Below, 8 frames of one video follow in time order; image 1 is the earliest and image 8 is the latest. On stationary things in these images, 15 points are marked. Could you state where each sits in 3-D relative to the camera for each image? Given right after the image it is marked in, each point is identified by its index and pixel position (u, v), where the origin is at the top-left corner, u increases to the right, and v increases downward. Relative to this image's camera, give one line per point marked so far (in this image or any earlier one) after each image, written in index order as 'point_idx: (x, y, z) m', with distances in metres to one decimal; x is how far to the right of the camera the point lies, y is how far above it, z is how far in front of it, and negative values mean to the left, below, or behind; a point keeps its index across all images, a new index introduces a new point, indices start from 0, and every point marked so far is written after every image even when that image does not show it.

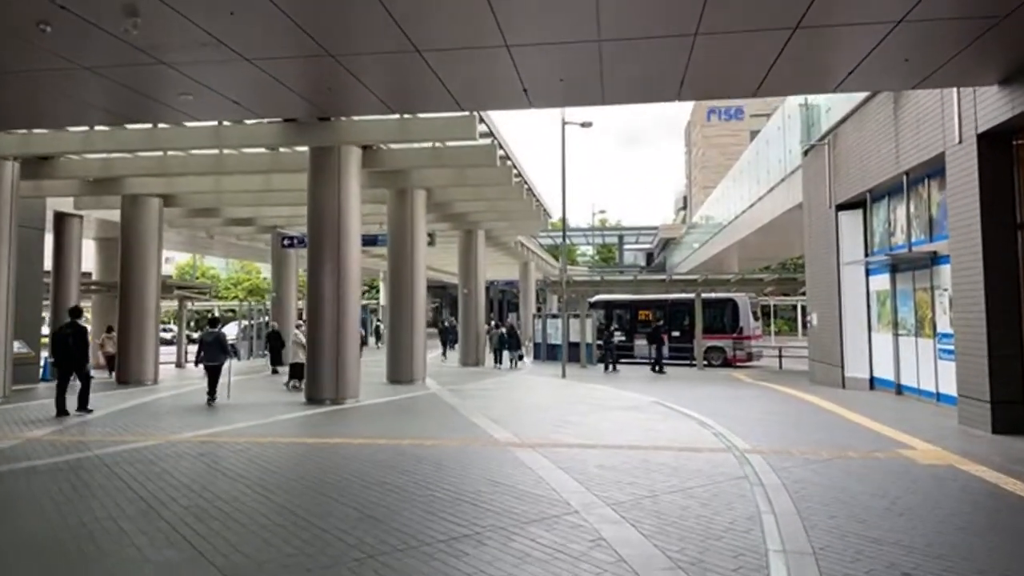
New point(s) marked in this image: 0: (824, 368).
0: (+8.2, -2.1, +18.7) m
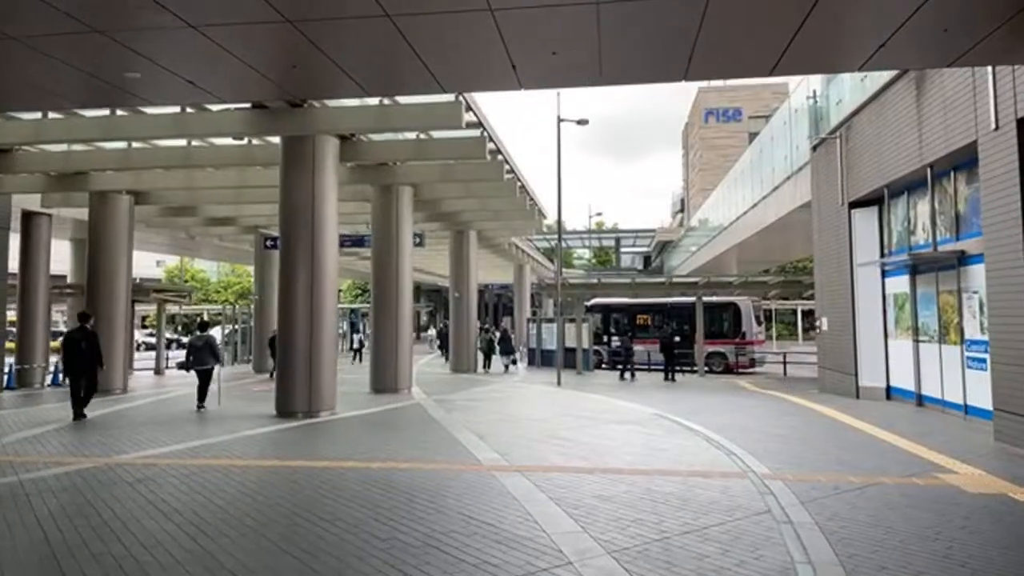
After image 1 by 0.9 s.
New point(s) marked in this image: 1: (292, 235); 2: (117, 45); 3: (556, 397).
0: (+8.0, -2.2, +17.6) m
1: (-4.0, +0.9, +13.0) m
2: (-4.7, +2.9, +8.5) m
3: (+1.0, -2.6, +16.8) m
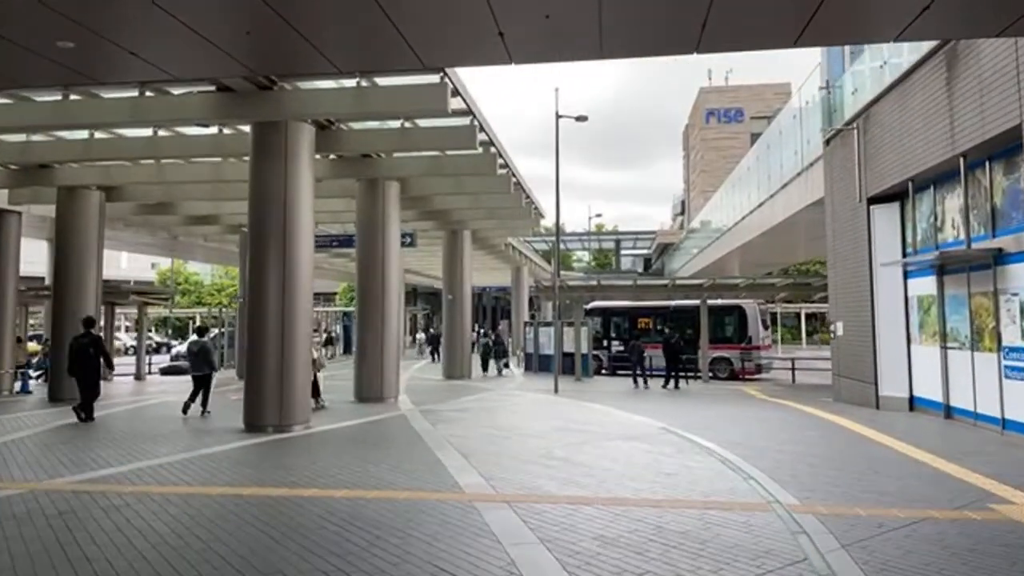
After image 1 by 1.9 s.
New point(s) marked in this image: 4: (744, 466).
0: (+7.8, -2.2, +16.4) m
1: (-4.2, +0.9, +11.9) m
2: (-4.9, +2.9, +7.4) m
3: (+0.9, -2.6, +15.7) m
4: (+2.8, -2.2, +8.7) m
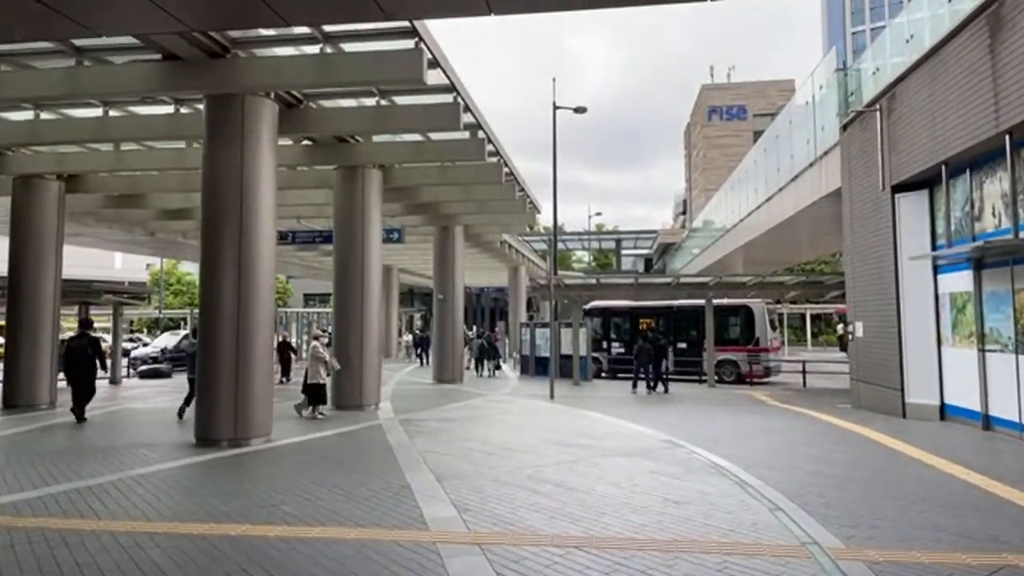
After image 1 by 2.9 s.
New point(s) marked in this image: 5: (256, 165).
0: (+7.6, -2.2, +15.0) m
1: (-4.4, +1.0, +10.5) m
2: (-5.1, +3.0, +6.0) m
3: (+0.7, -2.6, +14.3) m
4: (+2.6, -2.1, +7.3) m
5: (-3.9, +1.8, +10.7) m
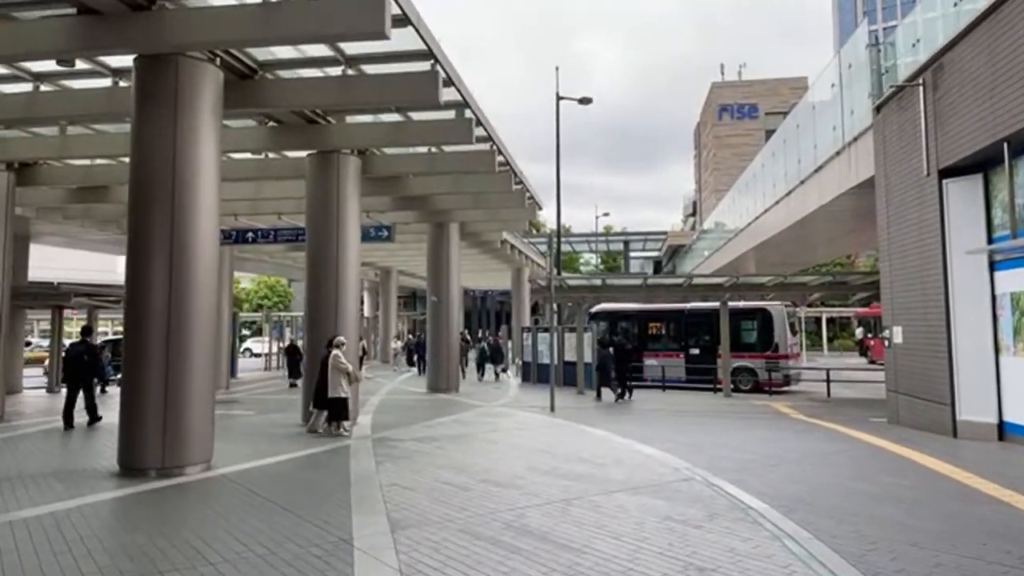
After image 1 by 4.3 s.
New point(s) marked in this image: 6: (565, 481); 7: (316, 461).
0: (+7.5, -2.2, +13.2) m
1: (-4.6, +1.0, +8.9) m
2: (-5.3, +3.0, +4.4) m
3: (+0.5, -2.6, +12.6) m
4: (+2.4, -2.1, +5.6) m
5: (-4.1, +1.8, +9.0) m
6: (+0.6, -2.2, +8.2) m
7: (-2.7, -2.4, +9.7) m
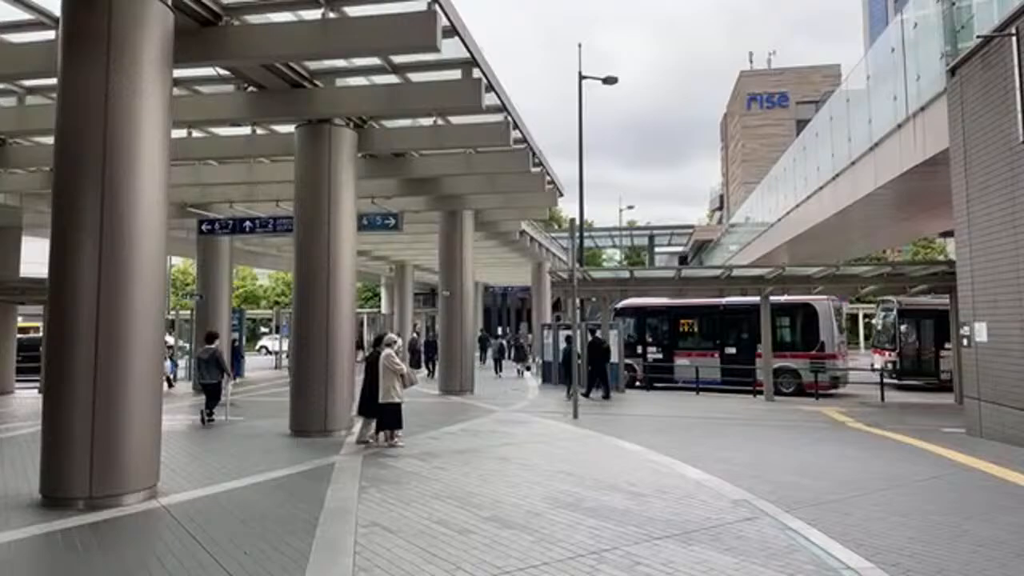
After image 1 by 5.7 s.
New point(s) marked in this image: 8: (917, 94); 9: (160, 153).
0: (+7.8, -2.0, +11.2) m
1: (-4.5, +1.1, +7.2) m
2: (-5.4, +3.2, +2.8) m
3: (+0.8, -2.4, +10.7) m
4: (+2.4, -1.9, +3.7) m
5: (-3.9, +2.0, +7.3) m
6: (+0.7, -2.1, +6.3) m
7: (-2.5, -2.2, +8.0) m
8: (+8.5, +4.1, +15.3) m
9: (-3.7, +1.5, +7.6) m
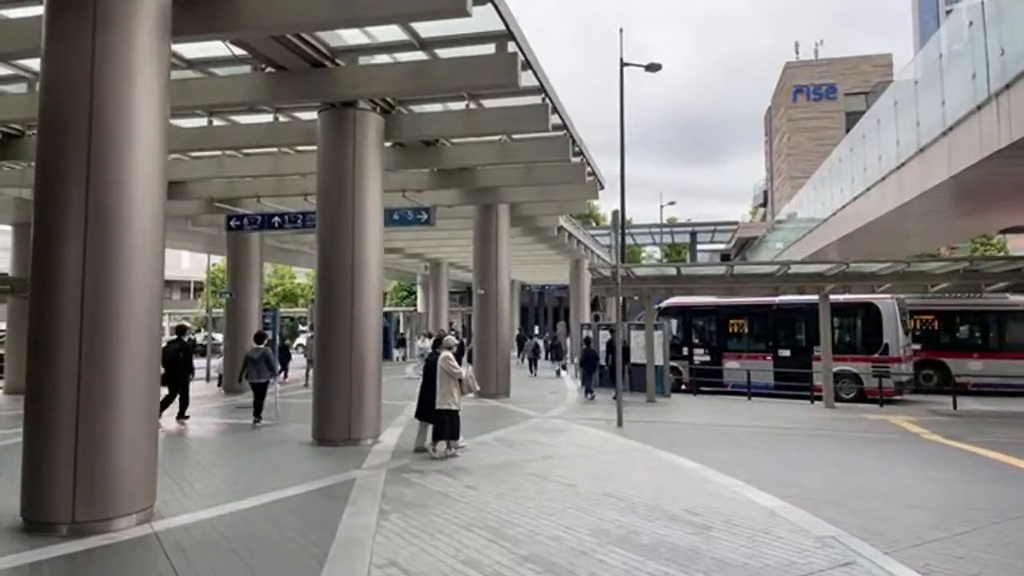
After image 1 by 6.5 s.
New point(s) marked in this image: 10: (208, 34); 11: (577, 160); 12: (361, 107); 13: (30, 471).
0: (+8.3, -2.0, +9.7) m
1: (-4.1, +1.2, +6.4) m
2: (-5.2, +3.2, +2.0) m
3: (+1.3, -2.4, +9.7) m
4: (+2.6, -1.9, +2.5) m
5: (-3.5, +2.0, +6.5) m
6: (+1.0, -2.0, +5.3) m
7: (-2.1, -2.2, +7.1) m
8: (+9.3, +4.1, +13.8) m
9: (-3.4, +1.6, +6.7) m
10: (-3.4, +2.9, +8.2) m
11: (+1.5, +2.9, +16.0) m
12: (-2.4, +2.9, +11.5) m
13: (-4.2, -1.6, +6.3) m
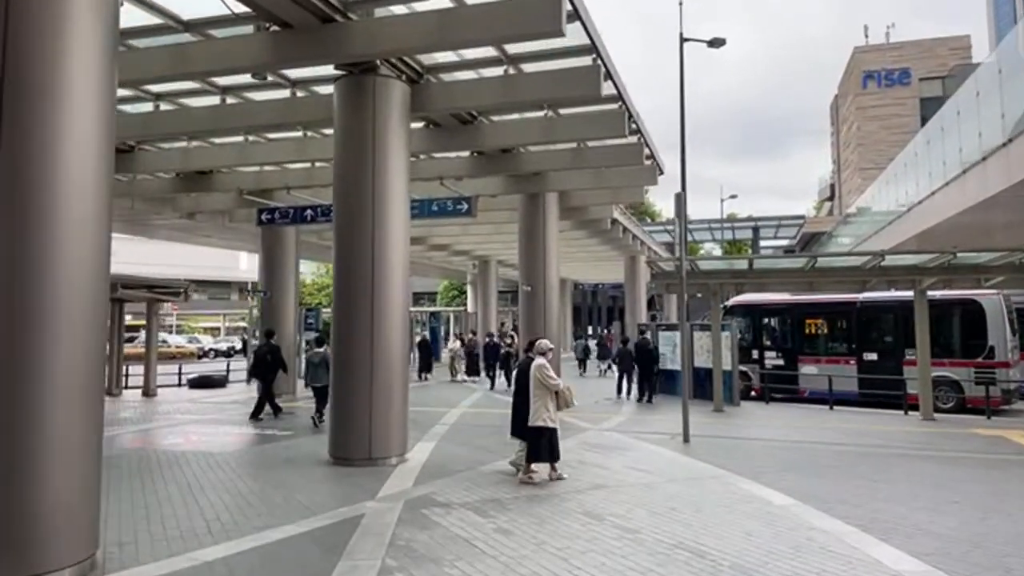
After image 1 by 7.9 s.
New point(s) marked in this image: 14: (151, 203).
0: (+8.8, -1.8, +7.4) m
1: (-3.8, +1.2, +5.0) m
2: (-5.3, +3.2, +0.7) m
3: (+1.9, -2.3, +7.9) m
4: (+2.6, -1.8, +0.7) m
5: (-3.3, +2.1, +5.1) m
6: (+1.2, -2.0, +3.5) m
7: (-1.8, -2.1, +5.6) m
8: (+10.1, +4.3, +11.4) m
9: (-3.1, +1.6, +5.3) m
10: (-3.0, +2.9, +6.7) m
11: (+2.4, +3.0, +14.2) m
12: (-1.8, +2.9, +9.9) m
13: (-4.0, -1.5, +4.9) m
14: (-9.9, +2.4, +19.8) m
